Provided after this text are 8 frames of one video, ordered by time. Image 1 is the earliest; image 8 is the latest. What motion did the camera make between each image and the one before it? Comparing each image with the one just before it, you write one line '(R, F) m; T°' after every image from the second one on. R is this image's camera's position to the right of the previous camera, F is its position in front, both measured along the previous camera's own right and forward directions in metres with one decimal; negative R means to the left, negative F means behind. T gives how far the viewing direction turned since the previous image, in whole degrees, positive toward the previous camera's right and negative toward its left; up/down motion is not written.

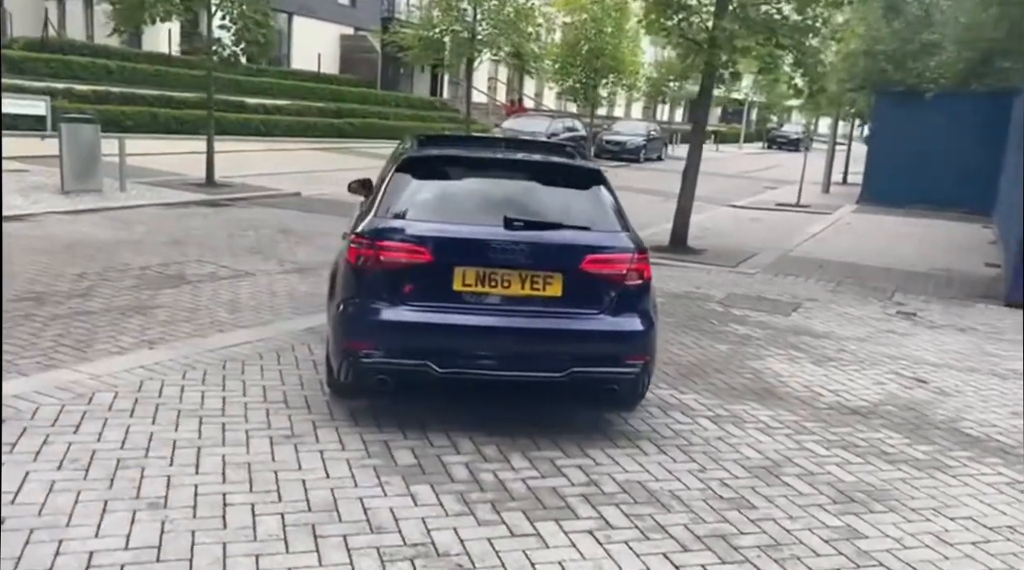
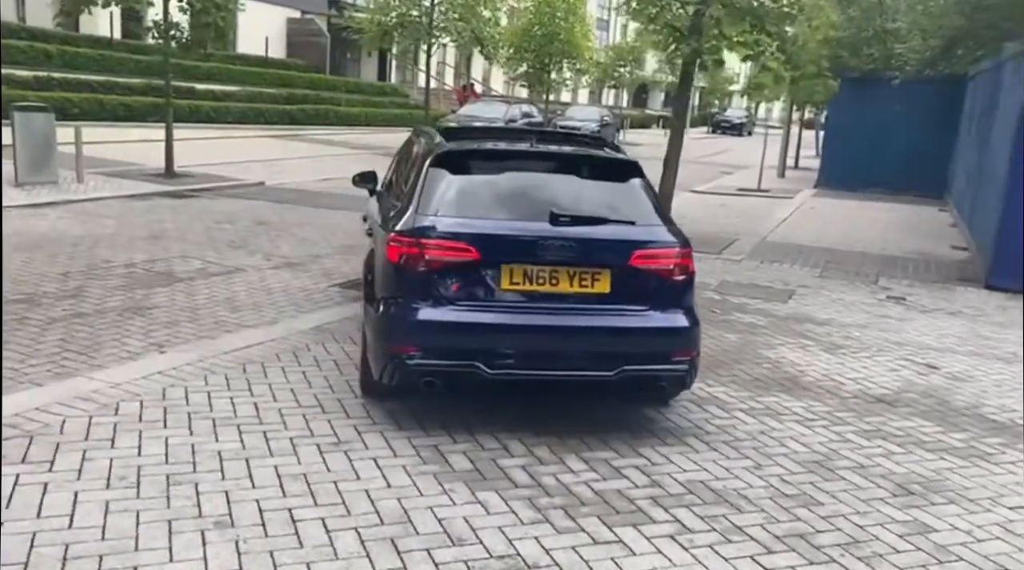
(-0.5, +0.1) m; +4°
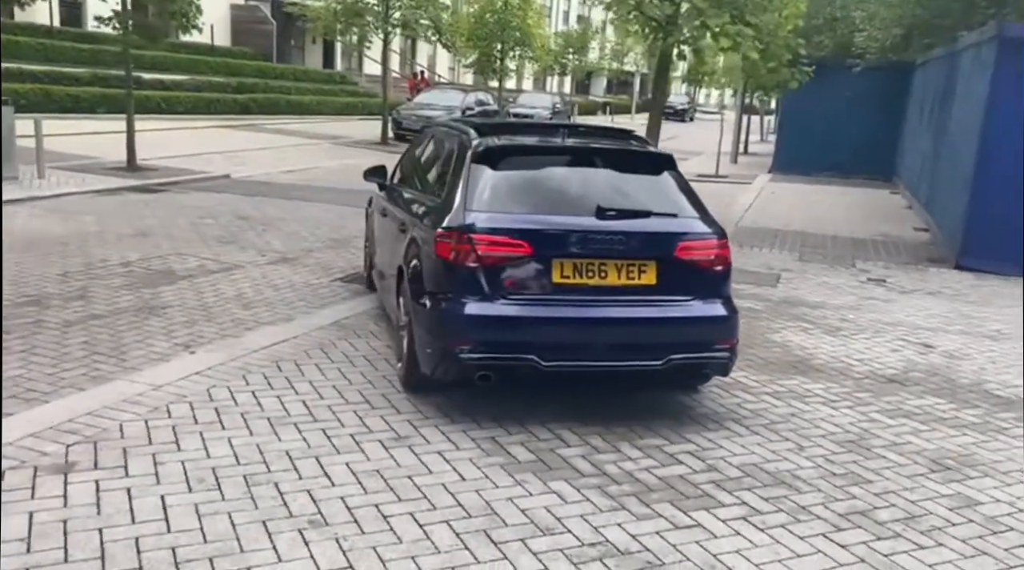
(-0.6, -0.1) m; +4°
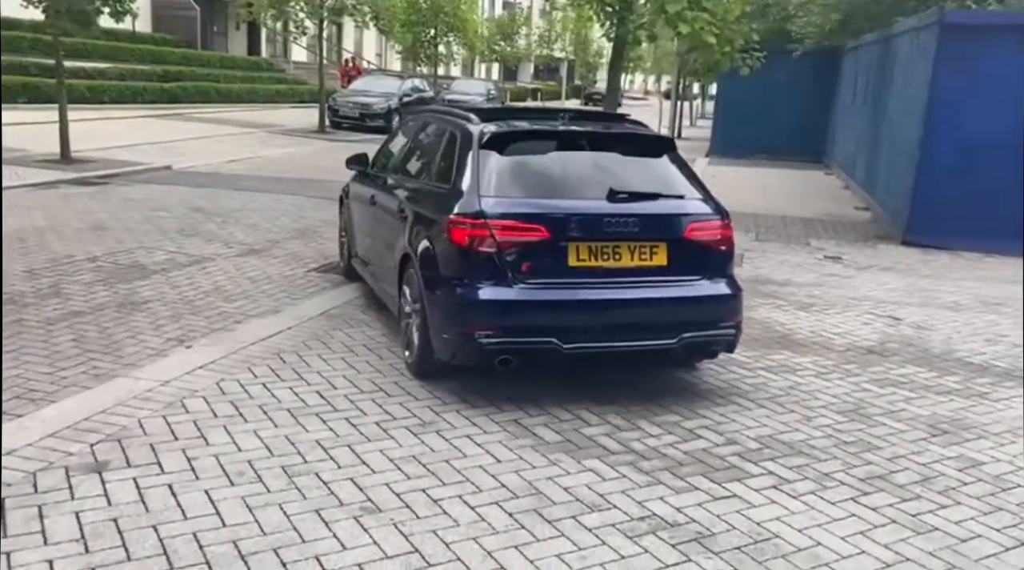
(-0.5, 0.0) m; +5°
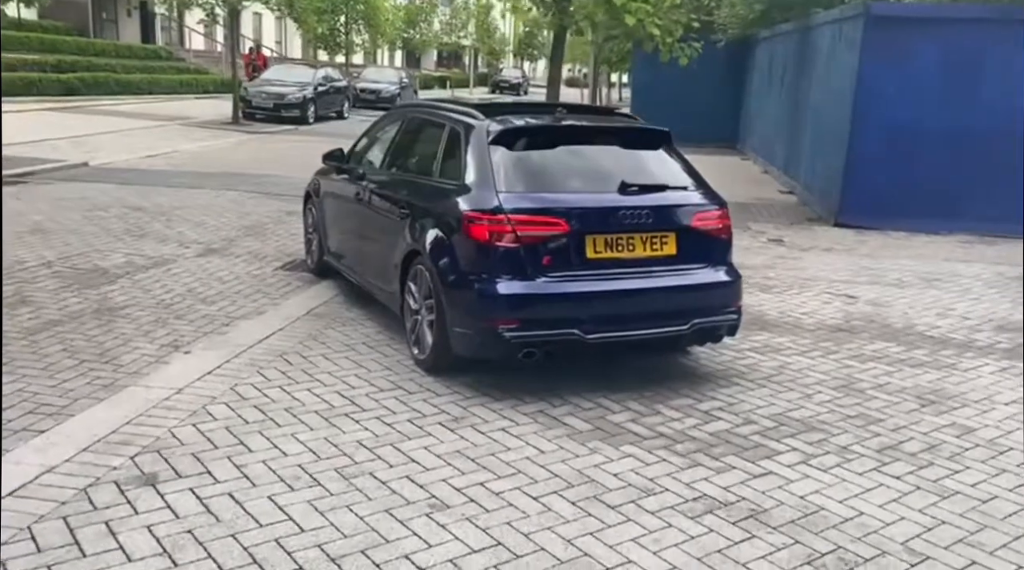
(-0.6, -0.1) m; +6°
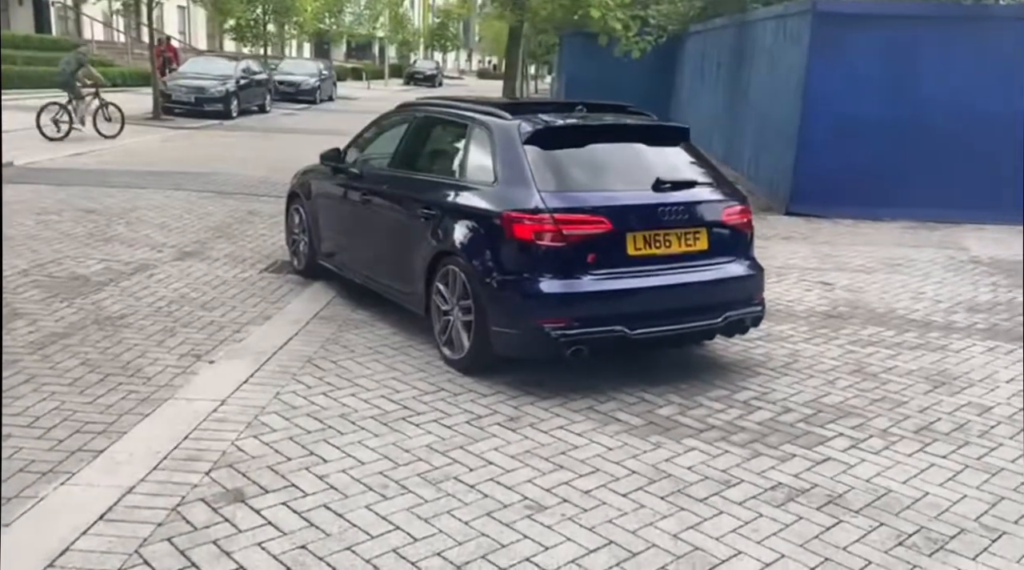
(-0.7, 0.0) m; +6°
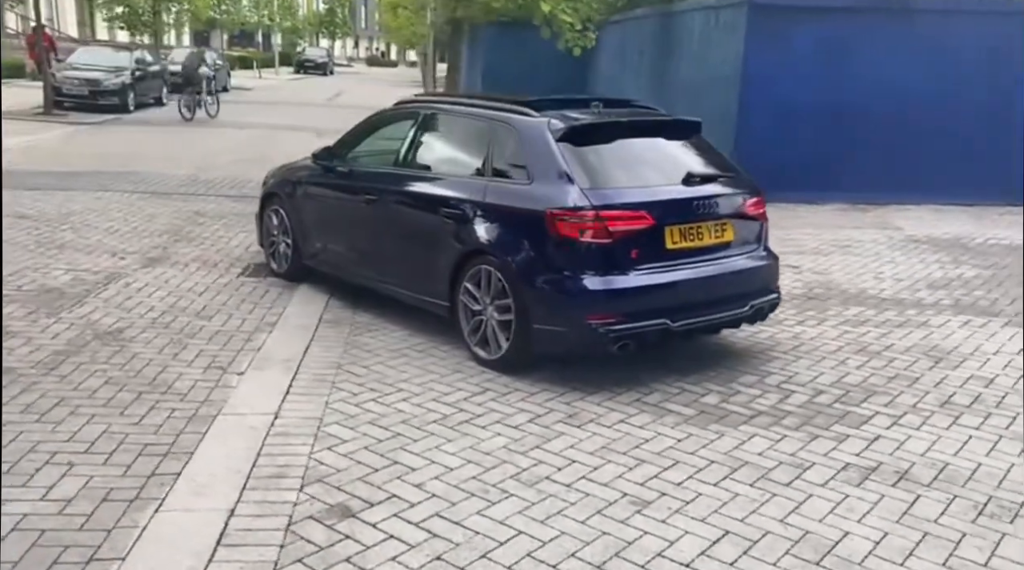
(-0.9, 0.0) m; +7°
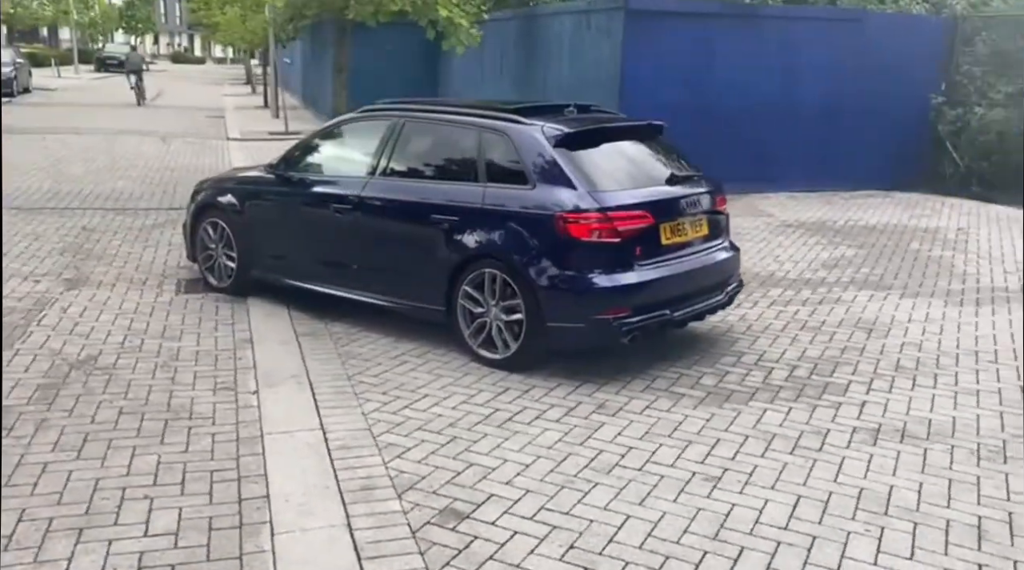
(-1.2, -0.1) m; +12°
